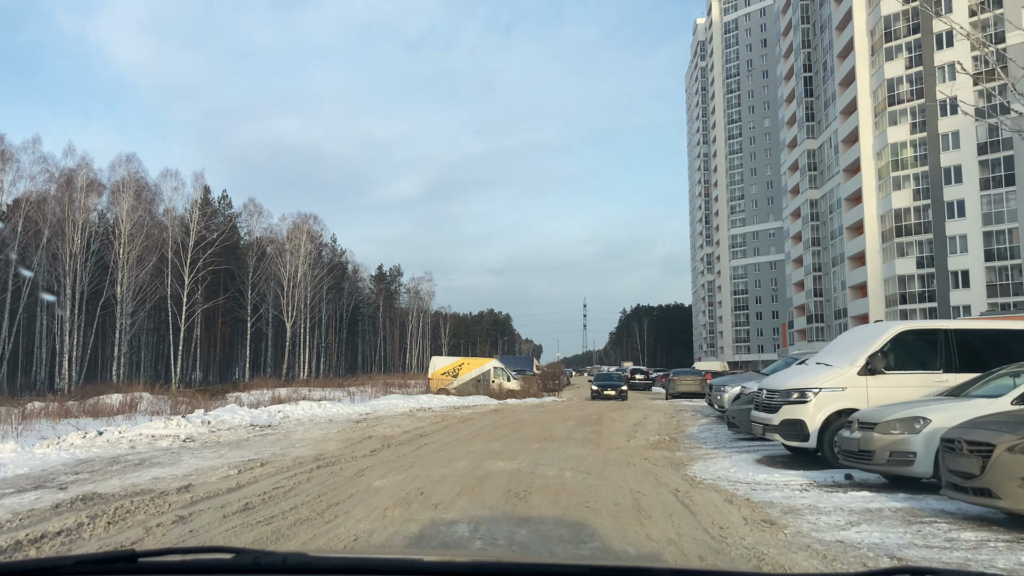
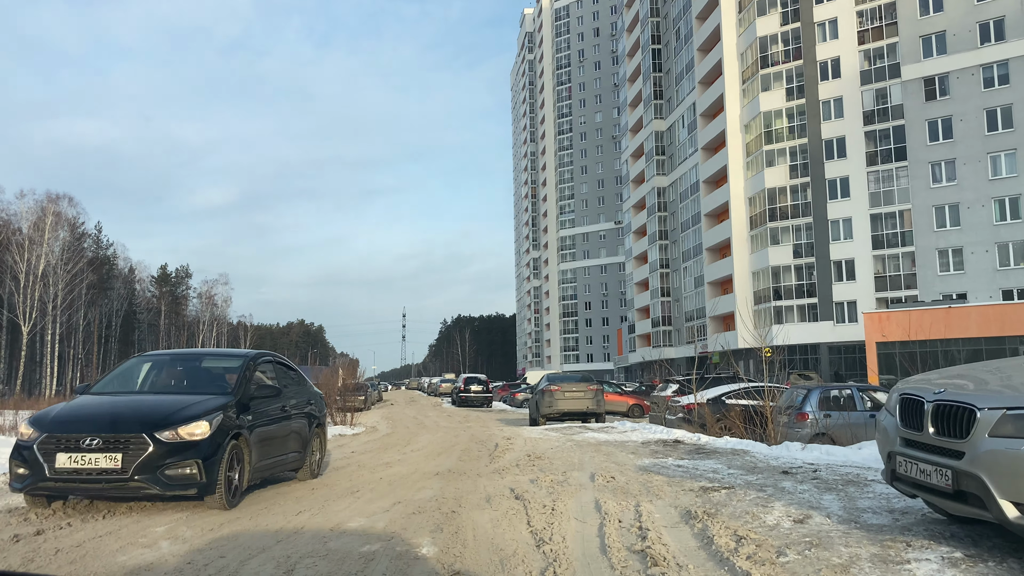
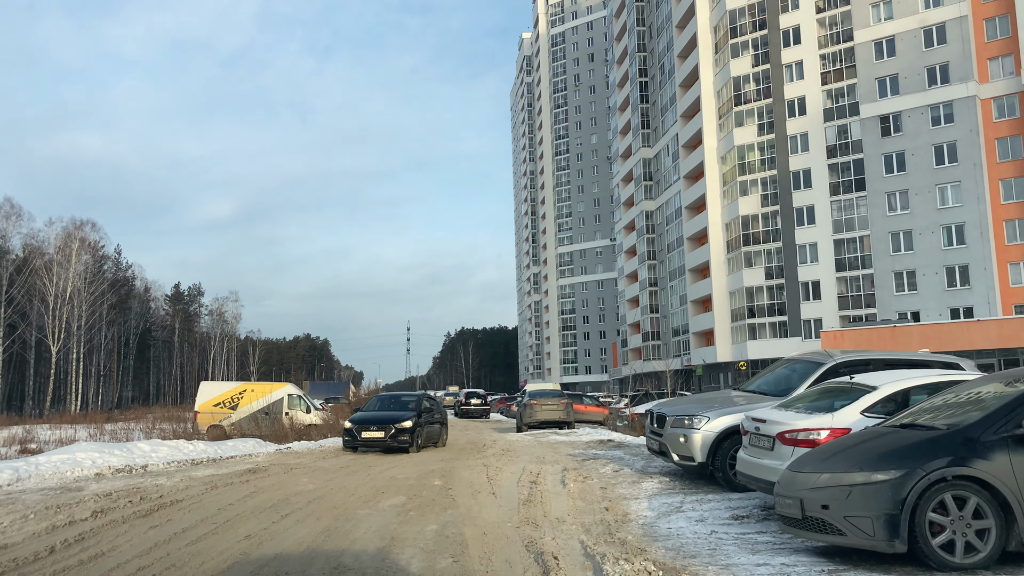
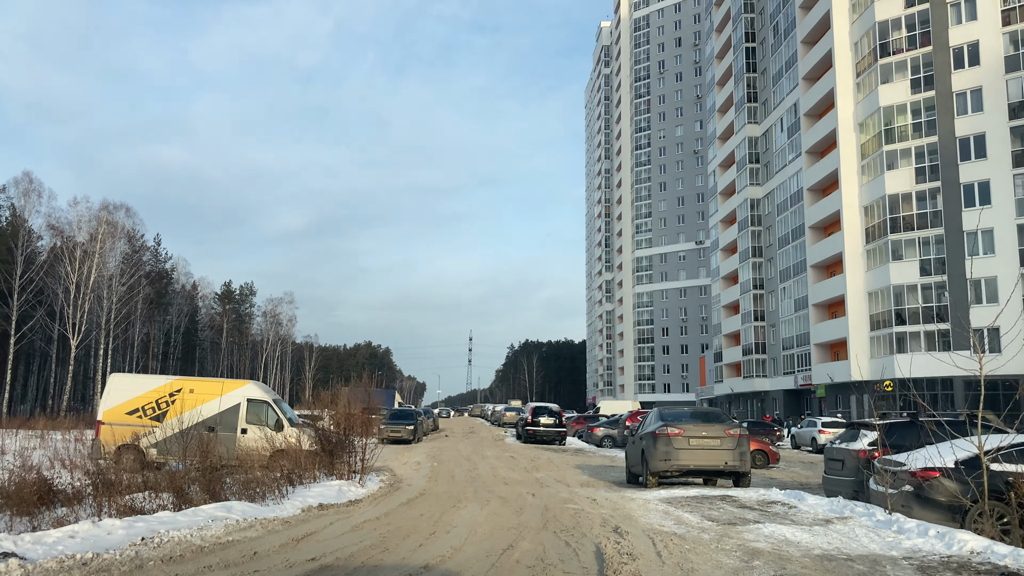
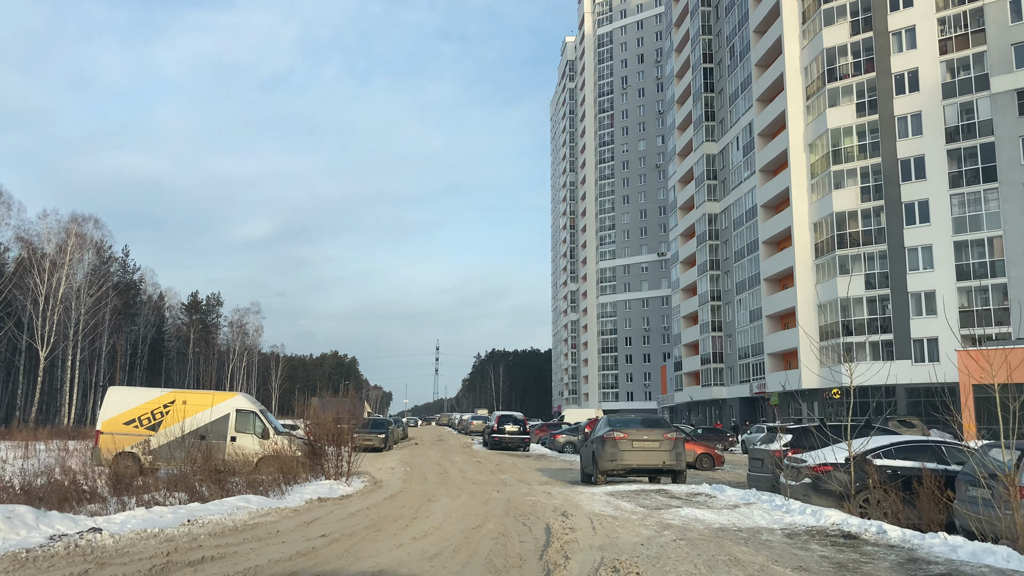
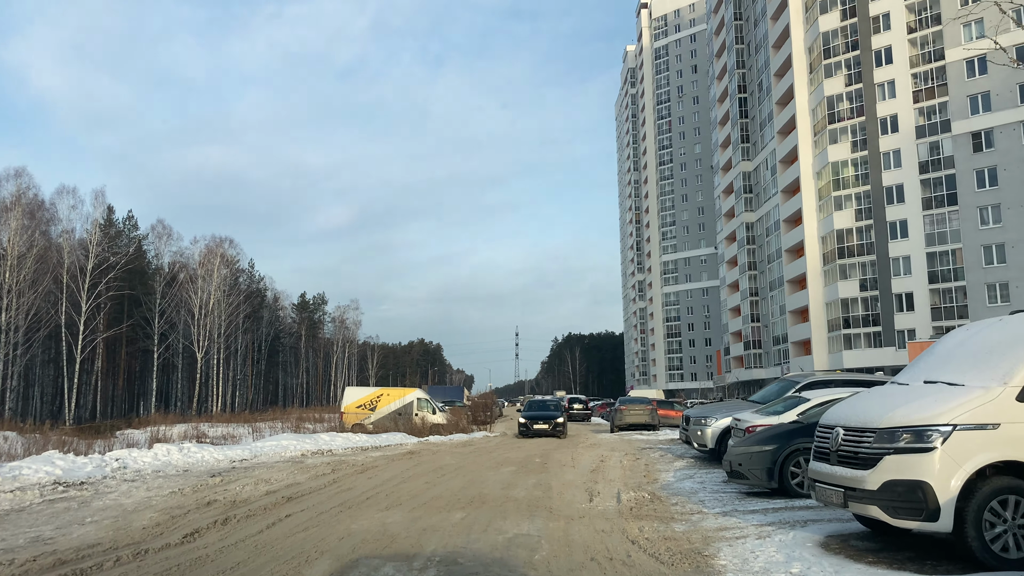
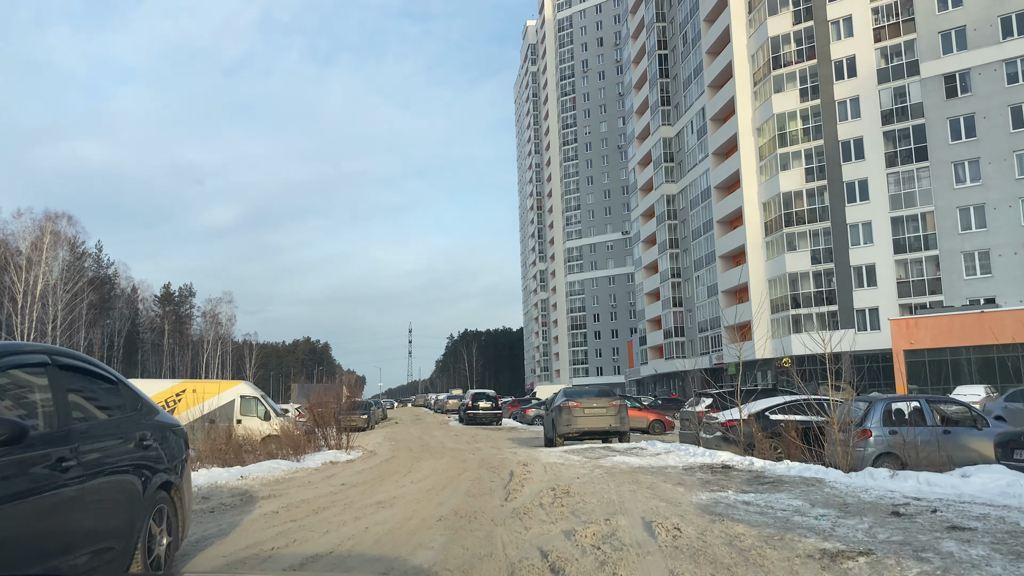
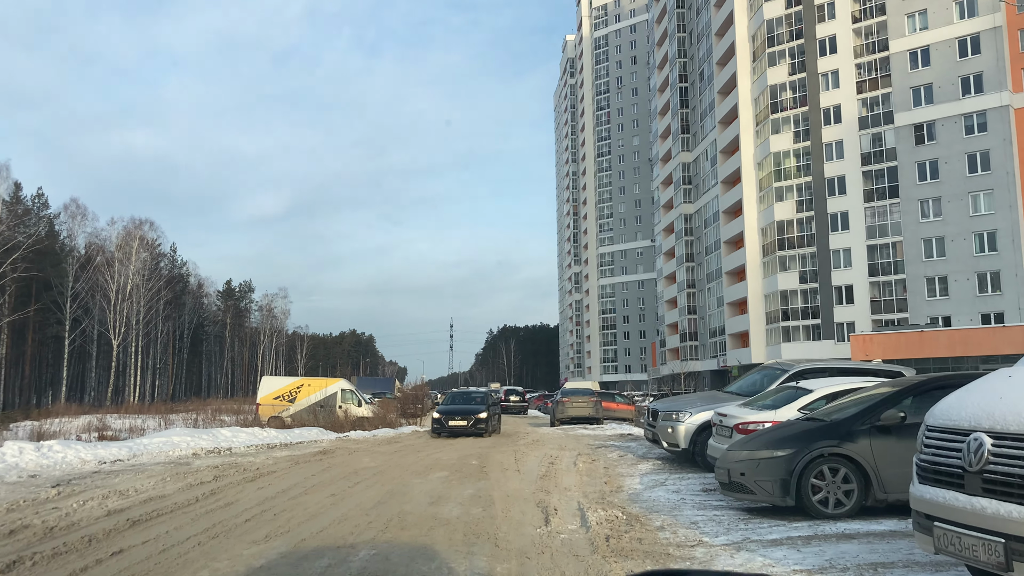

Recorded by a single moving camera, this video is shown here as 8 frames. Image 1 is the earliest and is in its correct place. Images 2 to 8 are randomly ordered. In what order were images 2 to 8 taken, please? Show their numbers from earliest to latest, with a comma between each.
6, 8, 3, 2, 7, 5, 4
